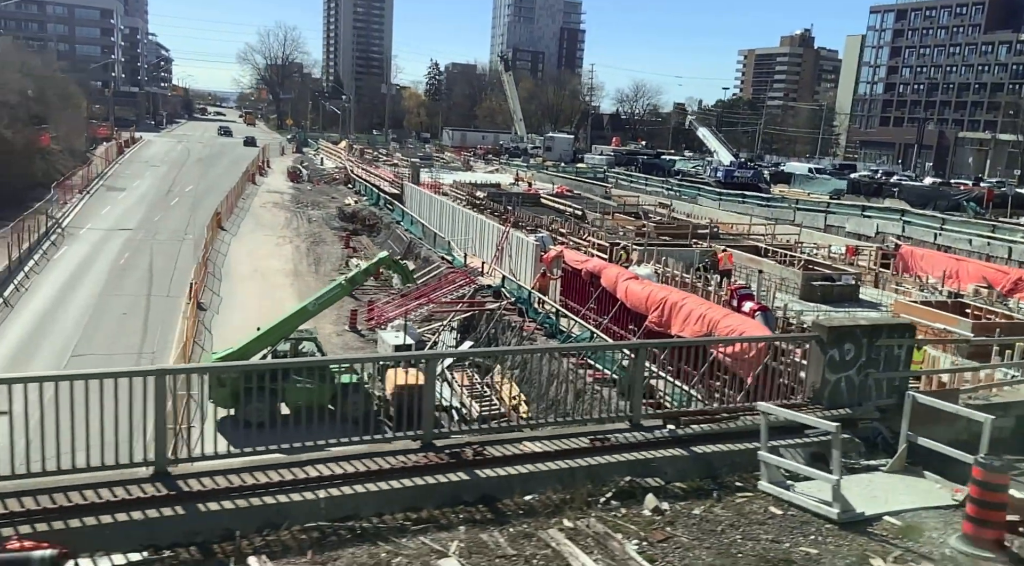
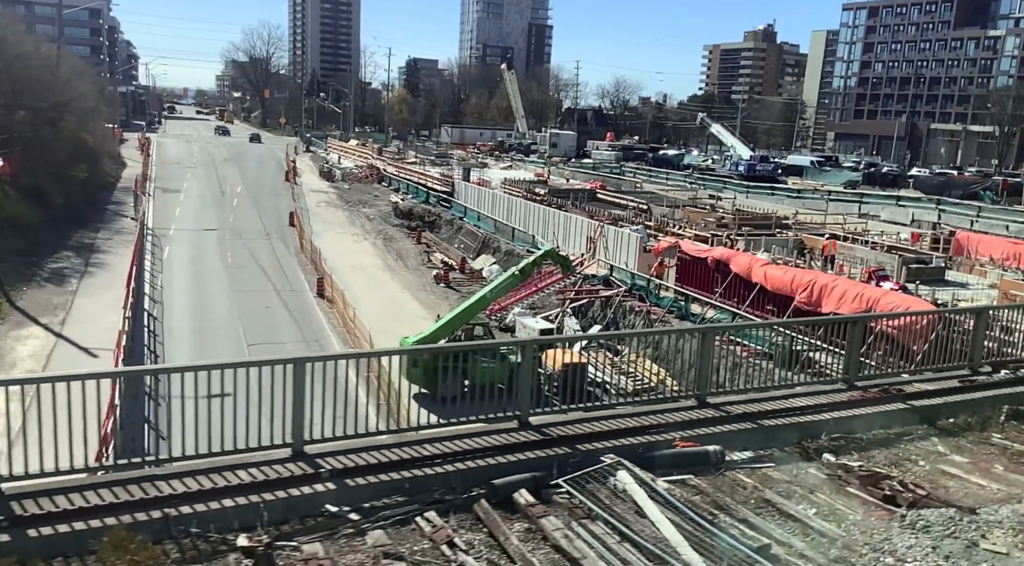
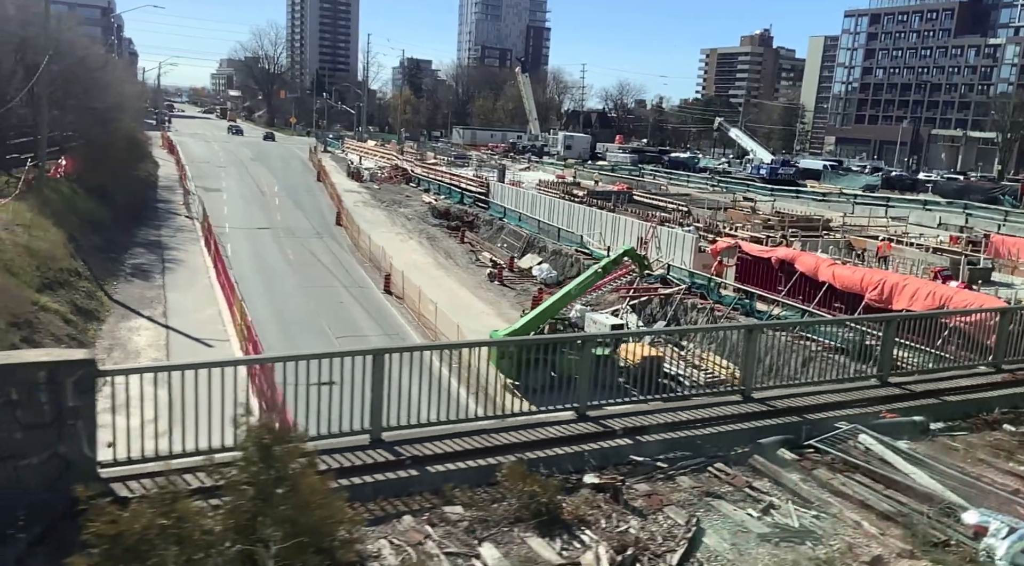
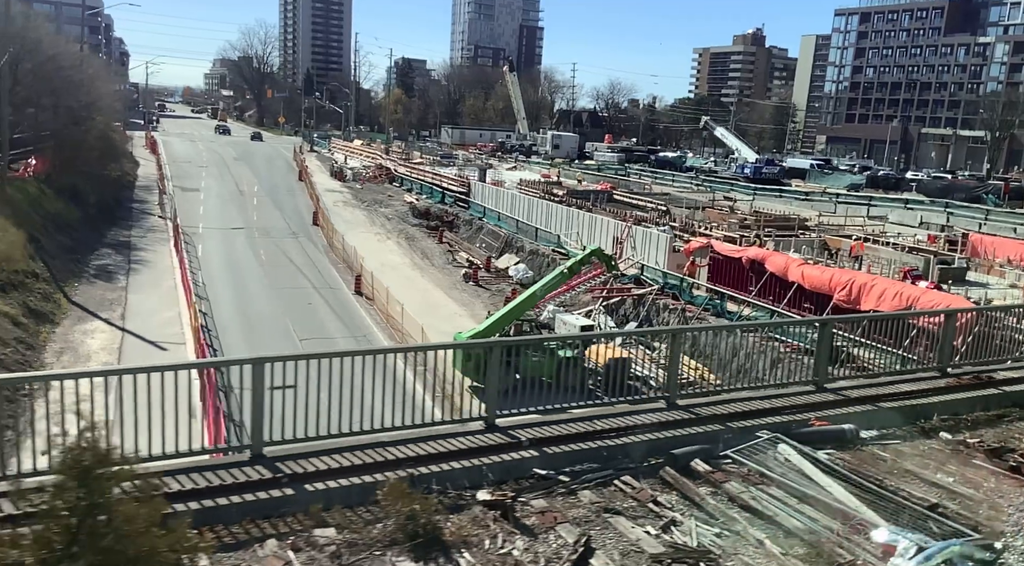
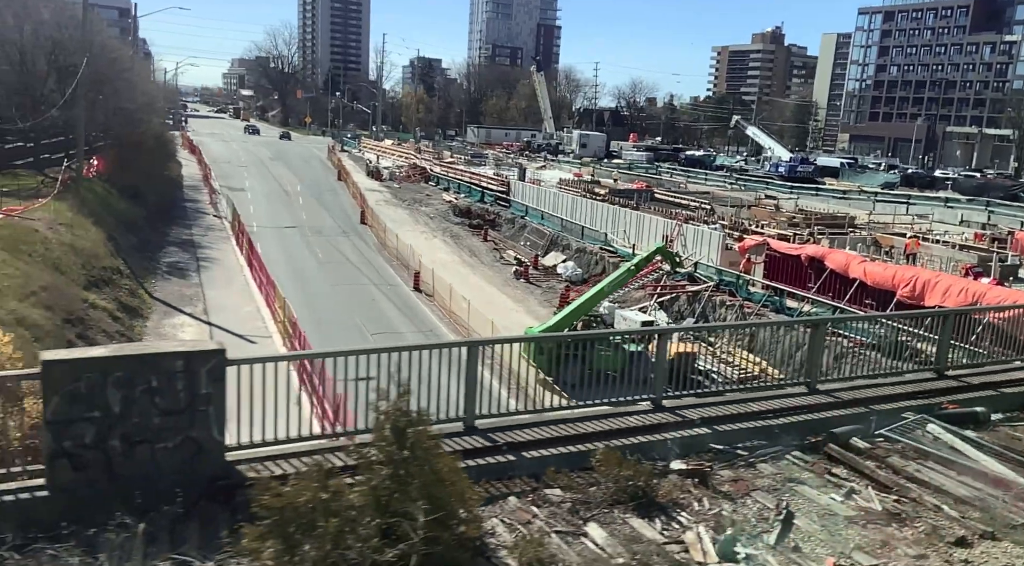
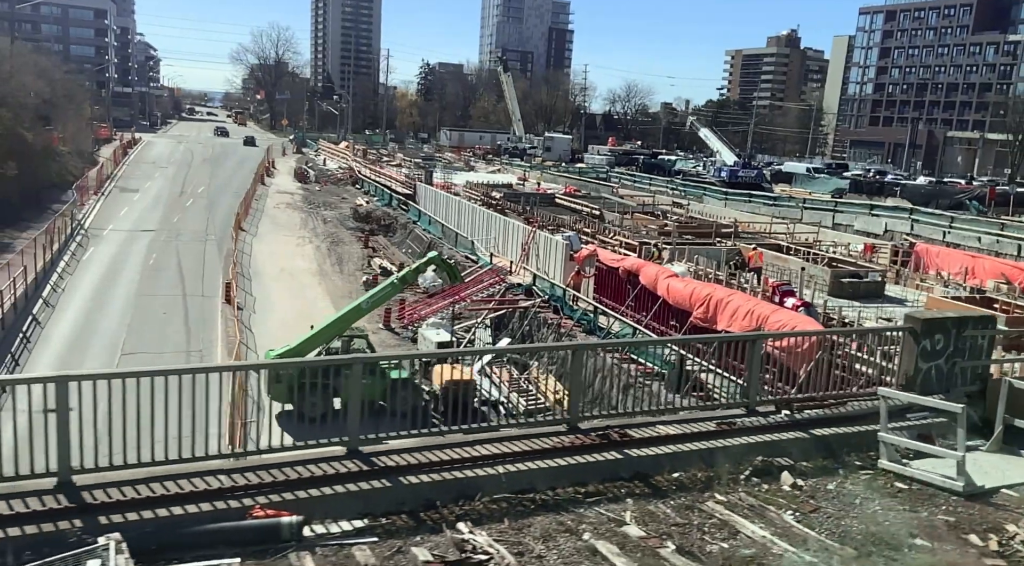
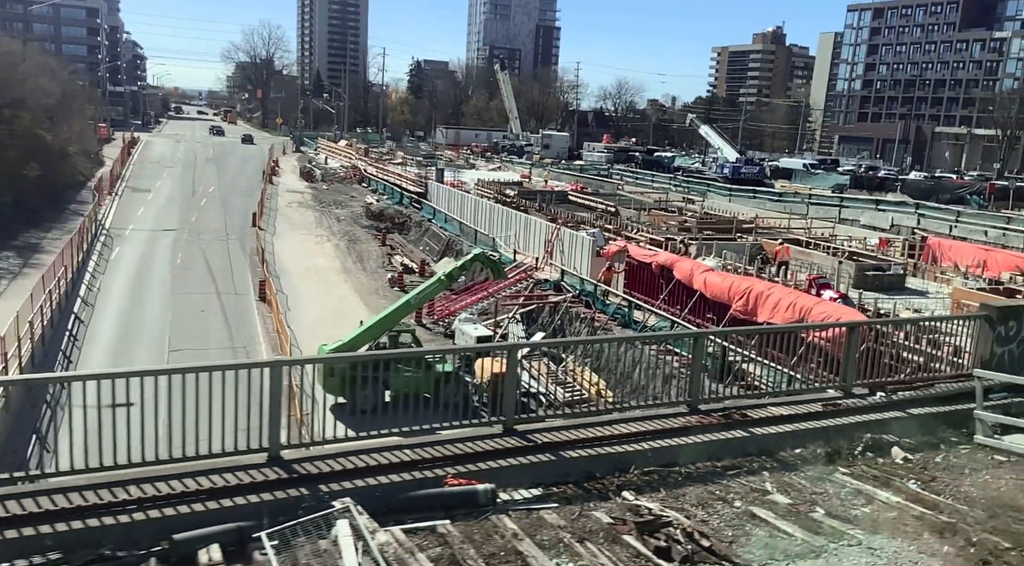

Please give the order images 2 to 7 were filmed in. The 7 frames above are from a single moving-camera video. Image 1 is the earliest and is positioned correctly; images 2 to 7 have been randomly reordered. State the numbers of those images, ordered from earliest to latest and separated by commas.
6, 7, 2, 4, 3, 5
